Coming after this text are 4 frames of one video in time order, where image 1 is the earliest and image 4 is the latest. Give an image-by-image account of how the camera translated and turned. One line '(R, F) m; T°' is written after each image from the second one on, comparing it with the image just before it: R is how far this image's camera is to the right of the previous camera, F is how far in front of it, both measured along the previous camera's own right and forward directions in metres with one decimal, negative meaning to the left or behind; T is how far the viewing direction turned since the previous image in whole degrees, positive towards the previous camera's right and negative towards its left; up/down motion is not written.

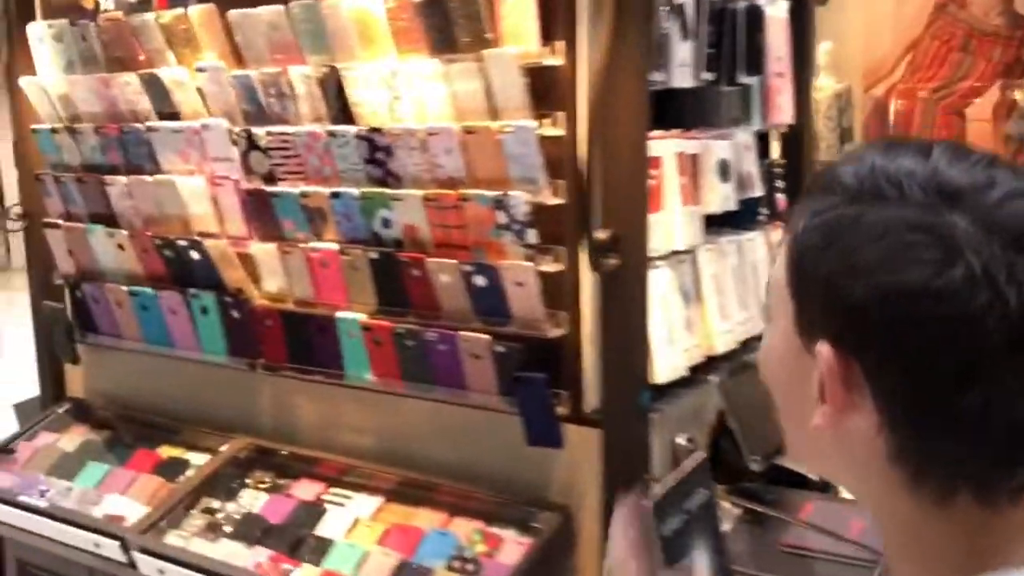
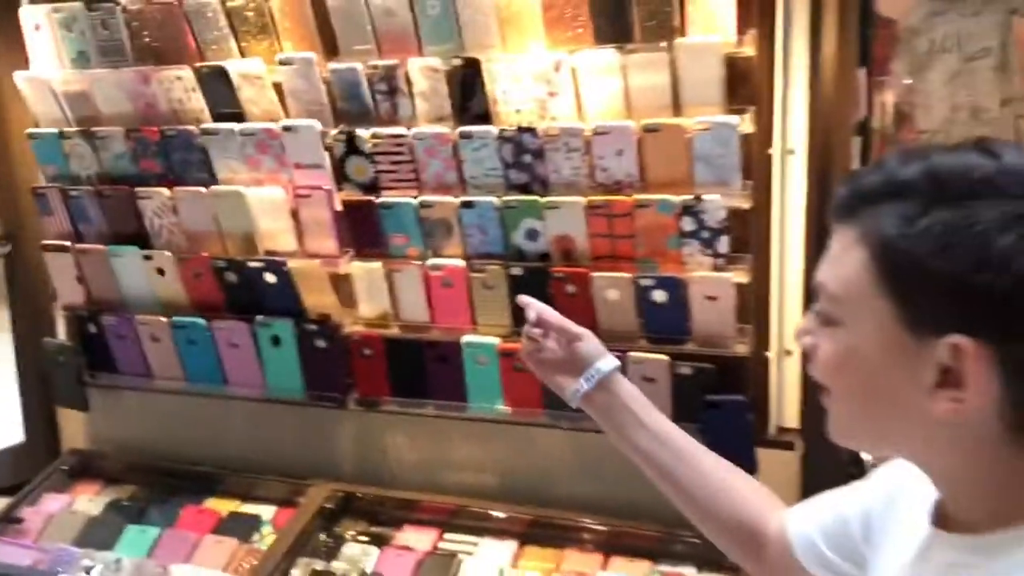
(-0.7, +0.3) m; +11°
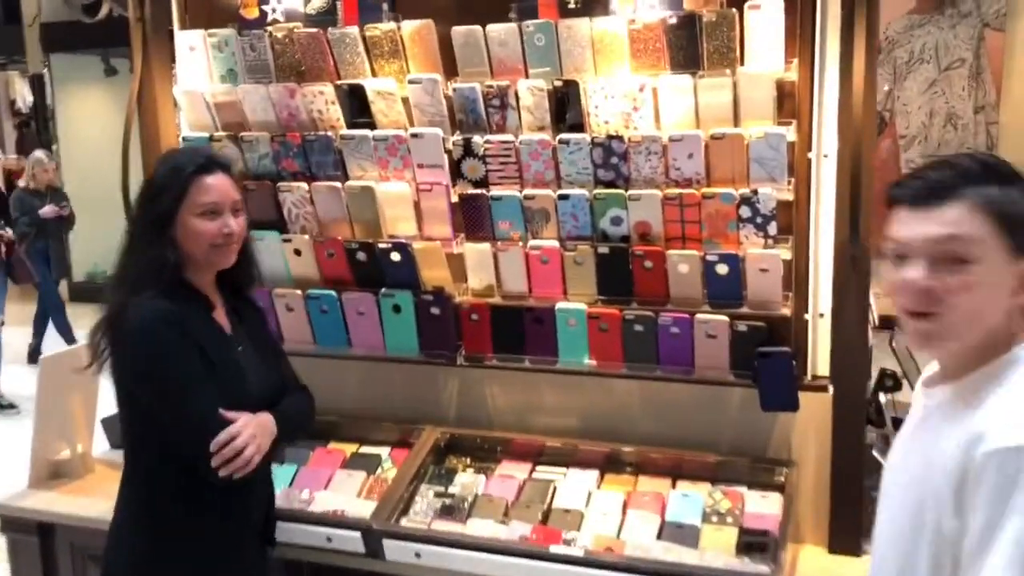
(-0.3, -0.4) m; +1°
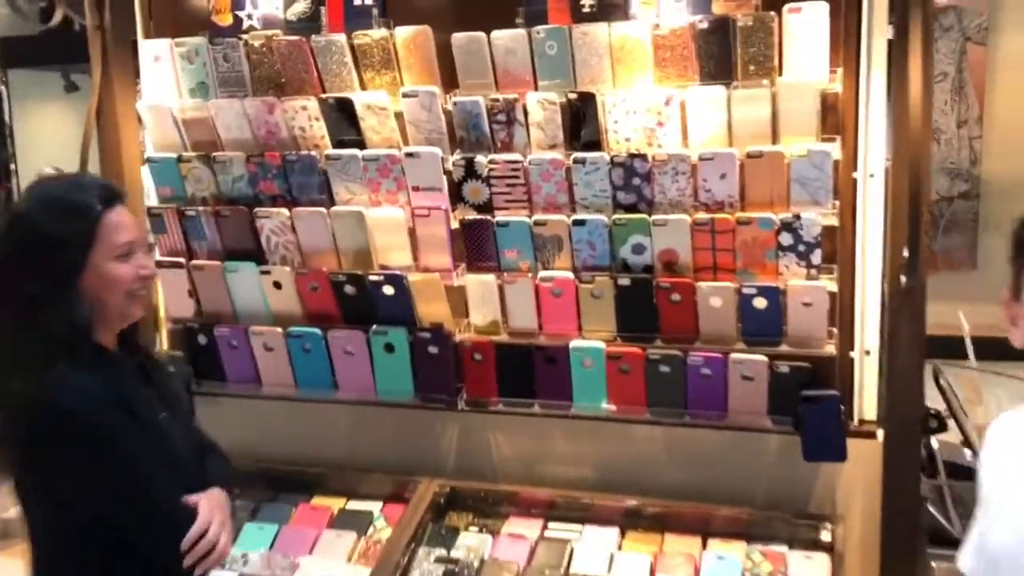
(-0.1, +0.3) m; +2°
